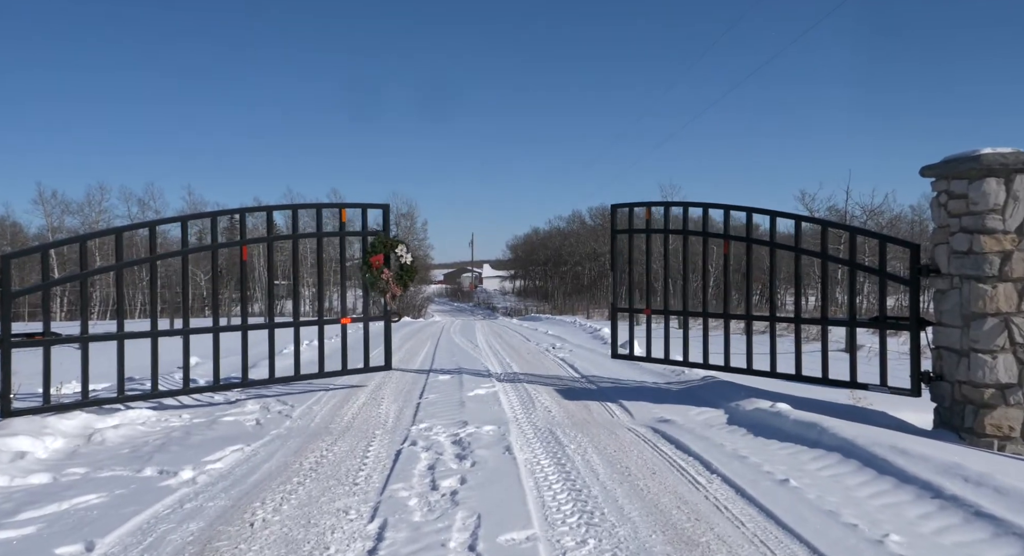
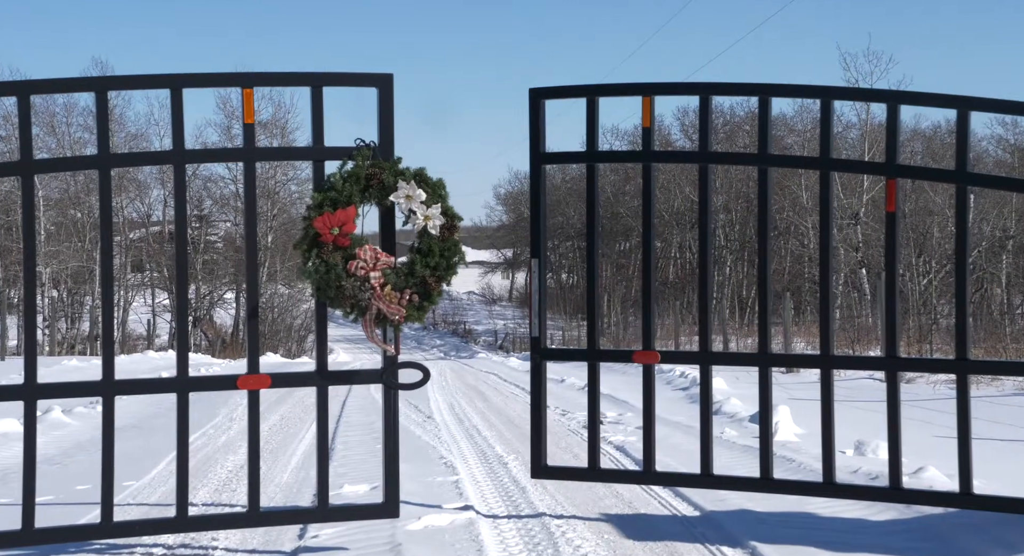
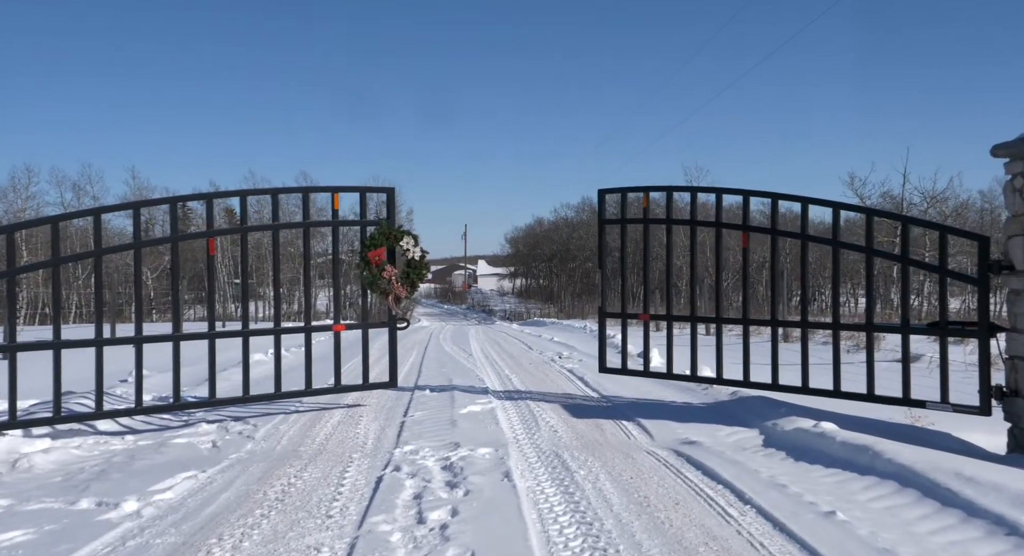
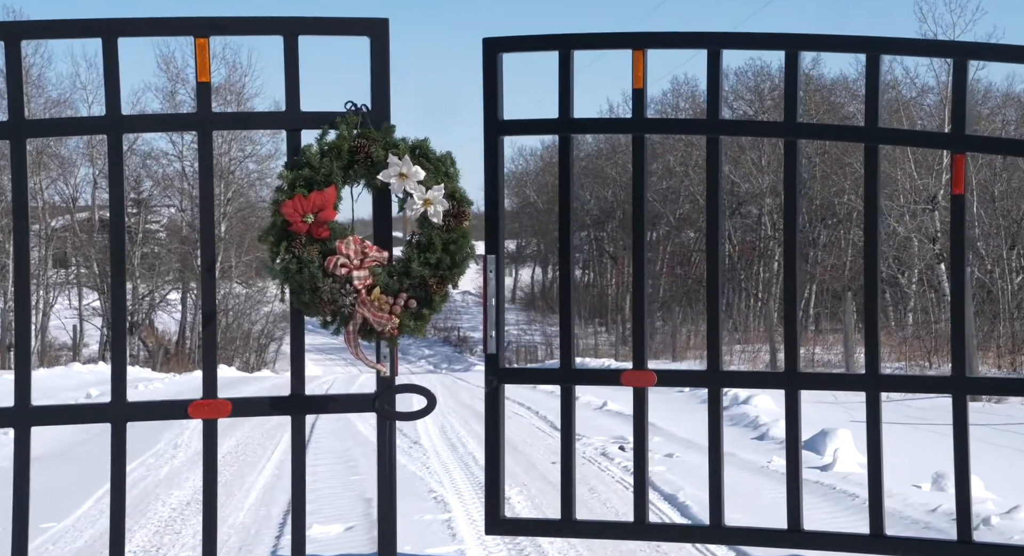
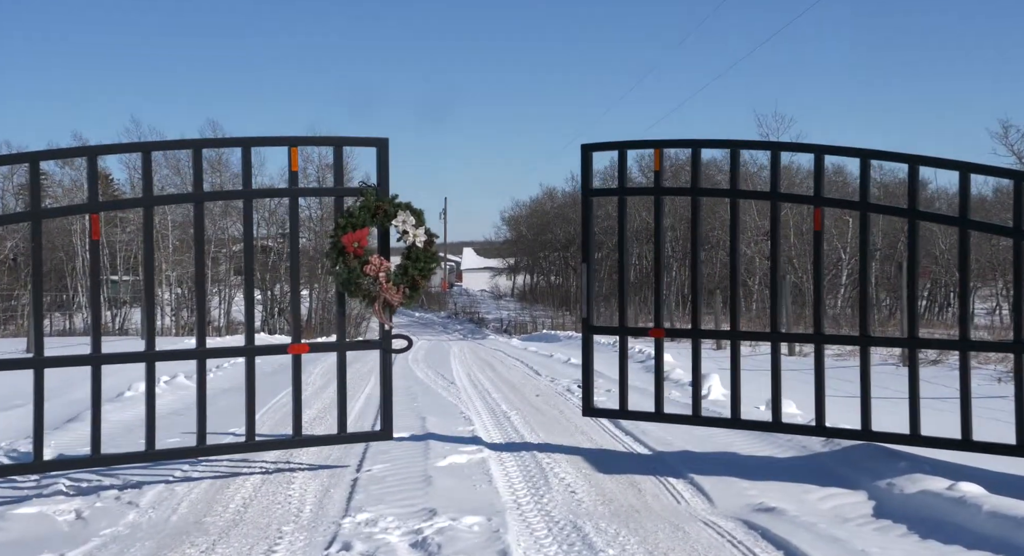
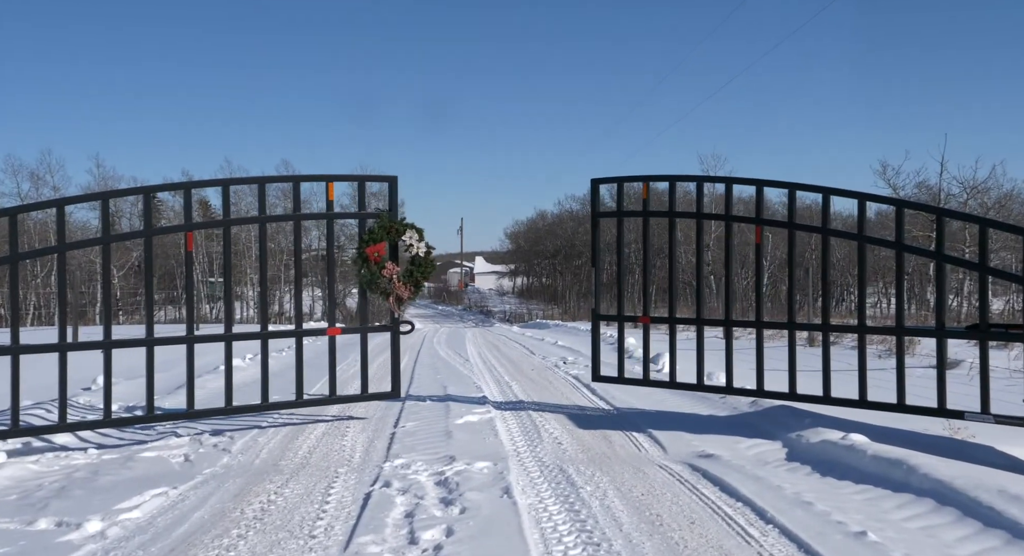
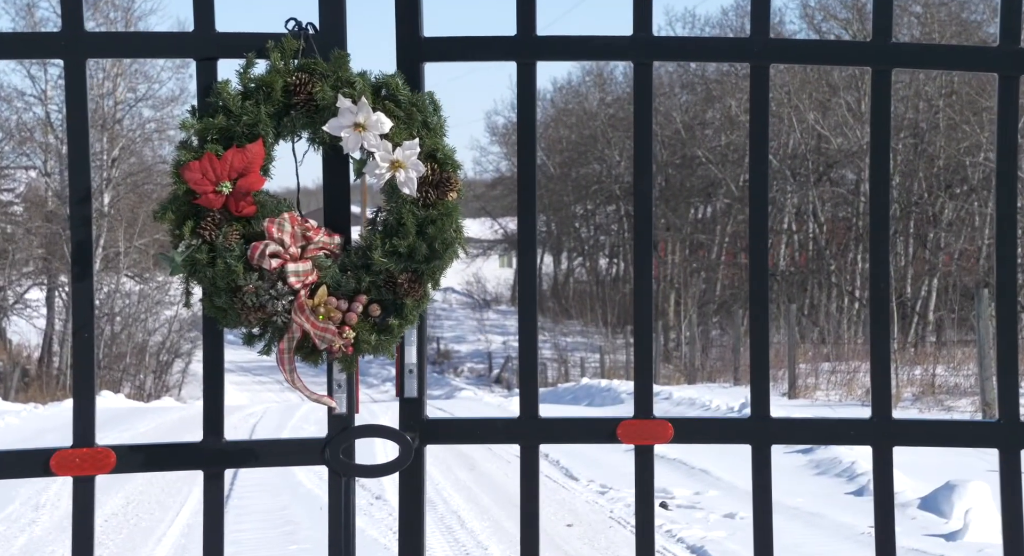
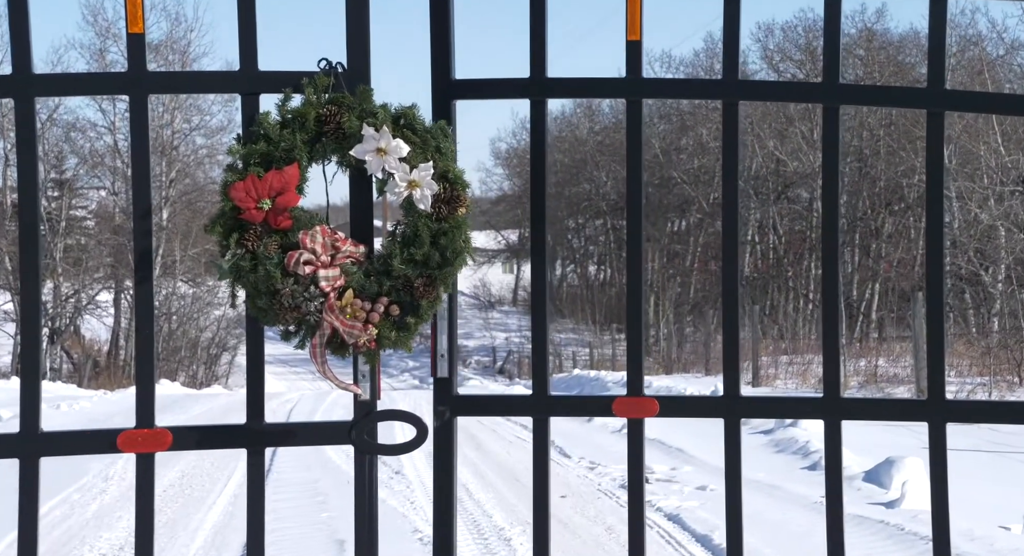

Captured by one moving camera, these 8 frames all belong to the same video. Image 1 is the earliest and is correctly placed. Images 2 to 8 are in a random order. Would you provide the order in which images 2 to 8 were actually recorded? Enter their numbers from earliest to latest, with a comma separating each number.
3, 6, 5, 2, 4, 8, 7
